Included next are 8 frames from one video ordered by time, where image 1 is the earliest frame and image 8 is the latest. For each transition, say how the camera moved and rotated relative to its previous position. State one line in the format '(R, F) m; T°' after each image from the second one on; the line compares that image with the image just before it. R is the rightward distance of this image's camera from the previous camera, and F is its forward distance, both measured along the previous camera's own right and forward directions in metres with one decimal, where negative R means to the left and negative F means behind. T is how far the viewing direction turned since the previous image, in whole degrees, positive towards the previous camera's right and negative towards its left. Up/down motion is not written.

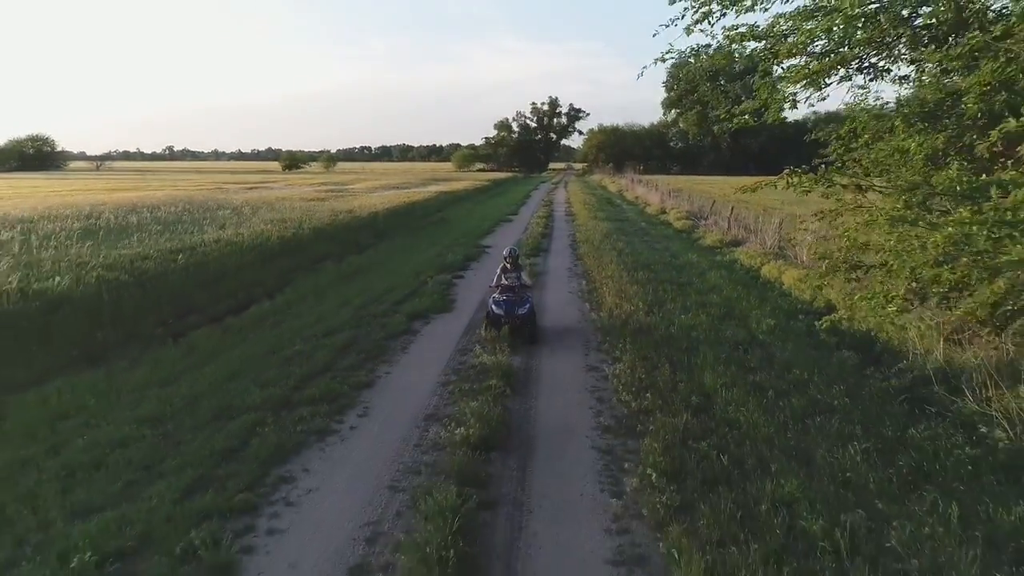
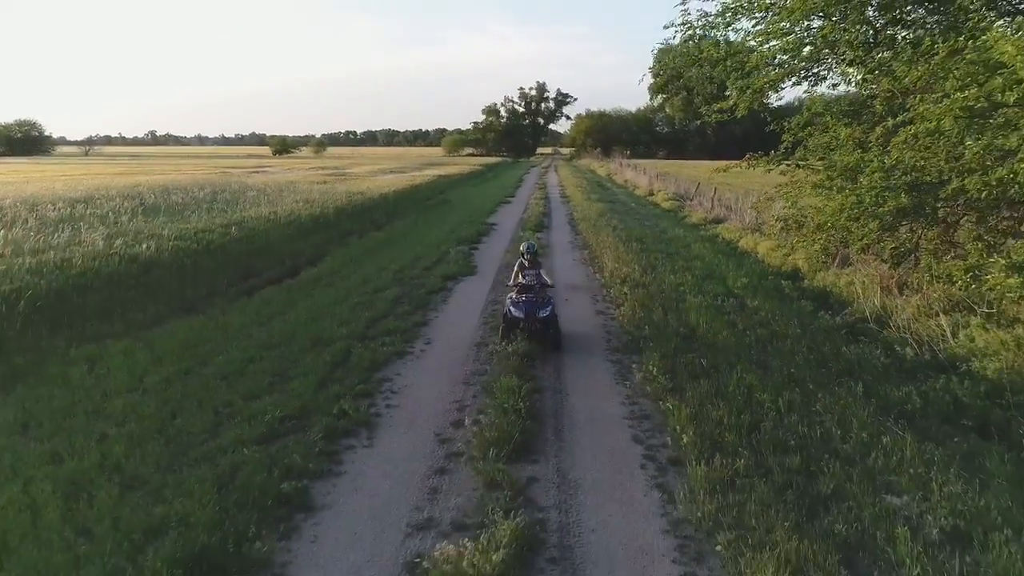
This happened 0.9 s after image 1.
(-0.5, -2.0) m; +1°
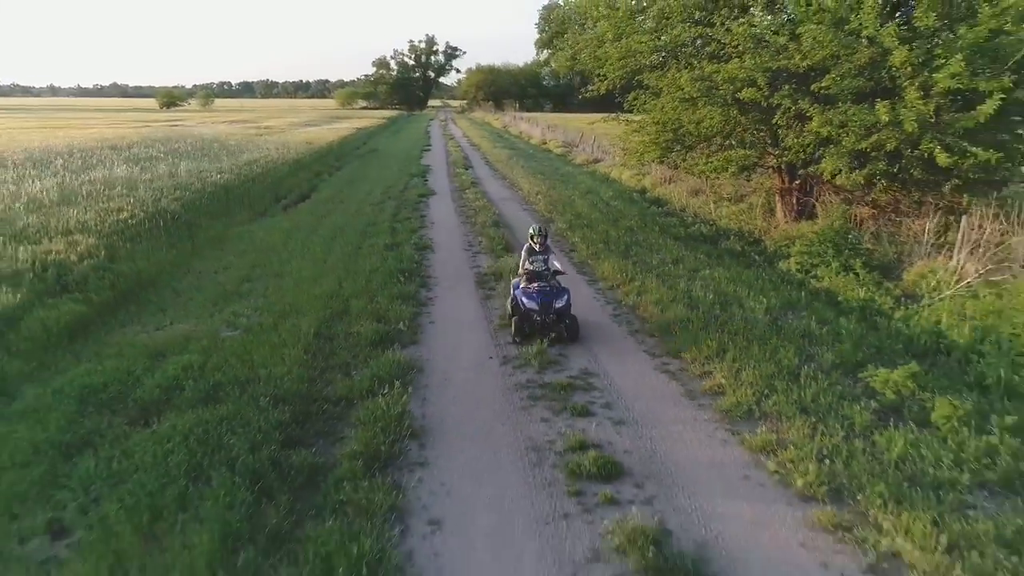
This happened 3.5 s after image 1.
(-1.7, -6.8) m; +9°
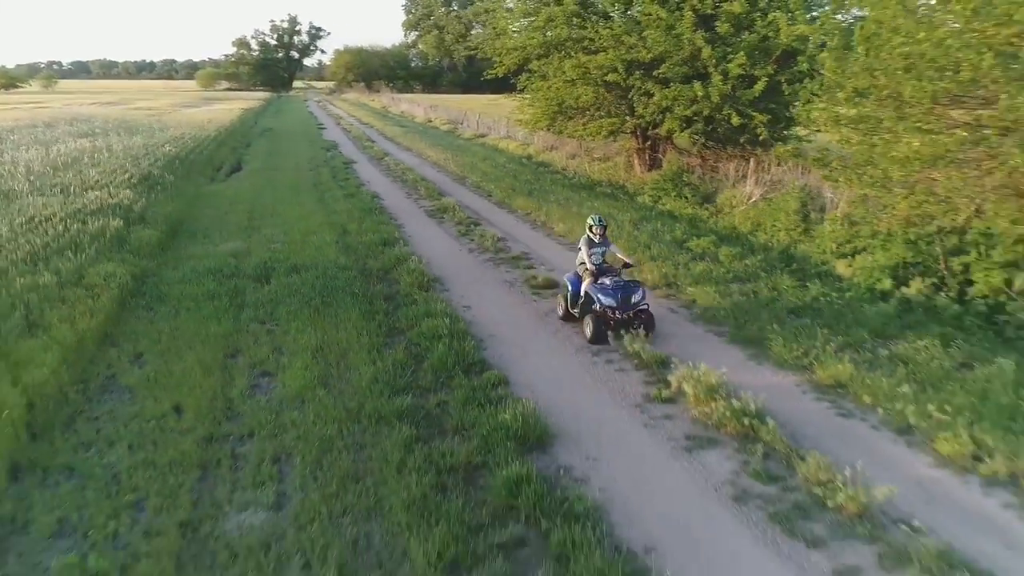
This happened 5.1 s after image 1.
(-1.5, -4.0) m; +10°
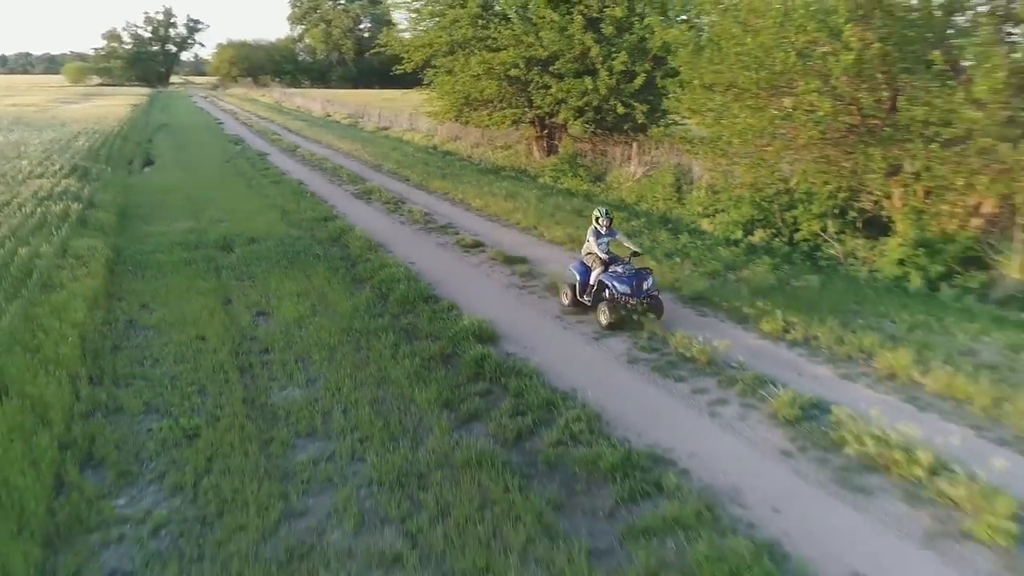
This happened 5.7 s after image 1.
(-0.6, -1.9) m; +8°
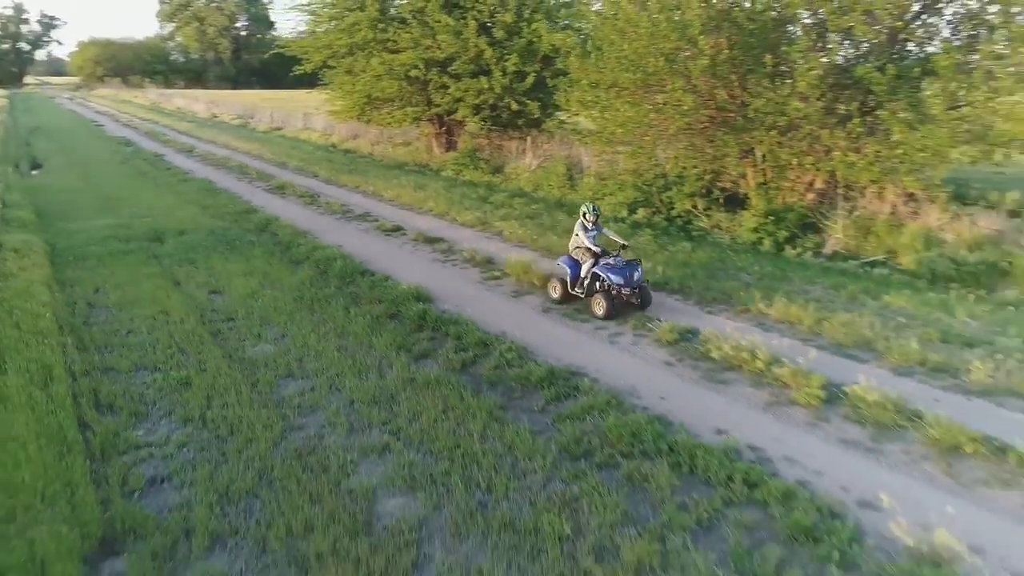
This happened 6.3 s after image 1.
(-0.5, -1.4) m; +9°
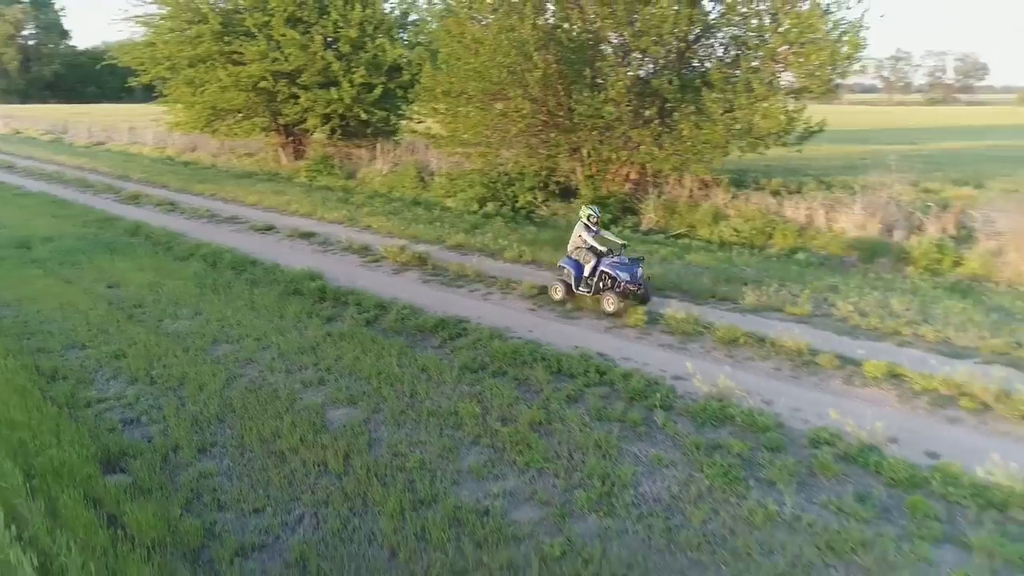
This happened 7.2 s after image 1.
(-0.7, -1.6) m; +13°
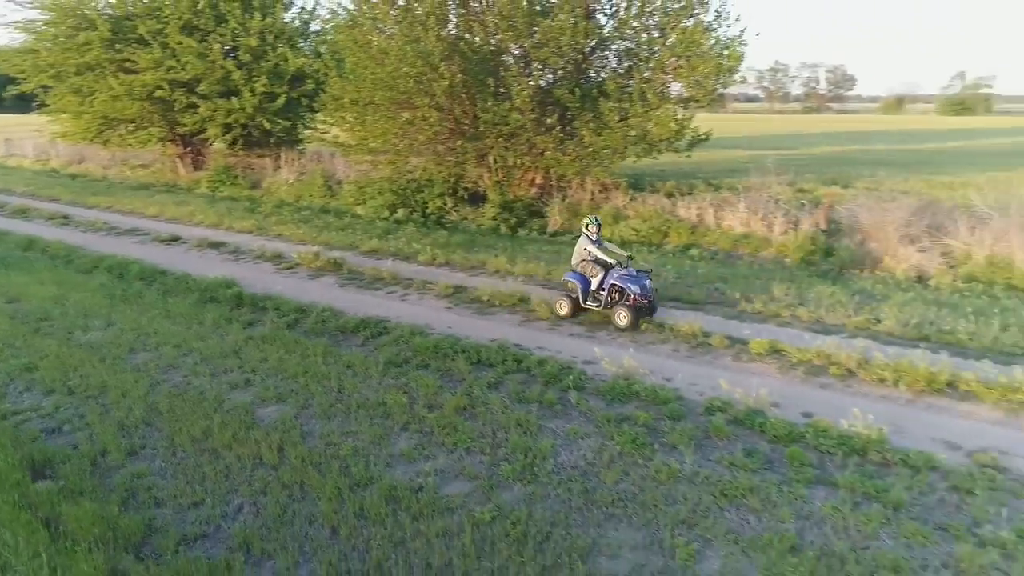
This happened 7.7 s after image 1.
(-0.1, -0.4) m; +7°
